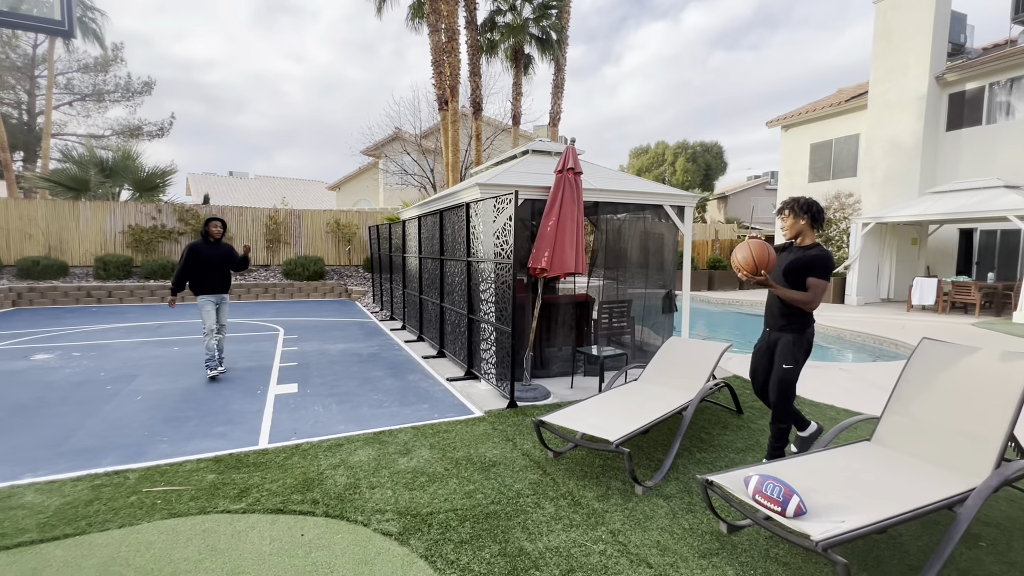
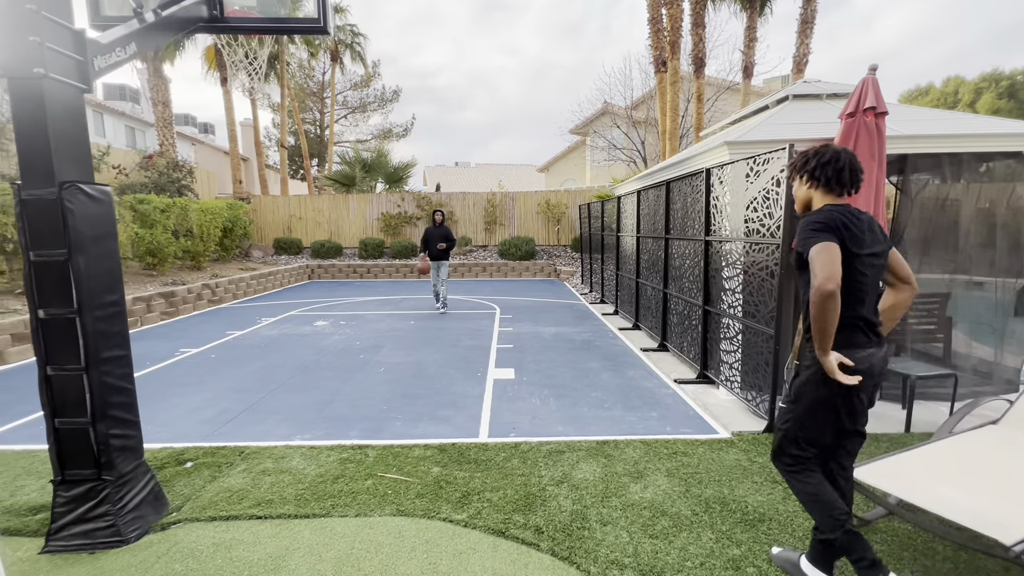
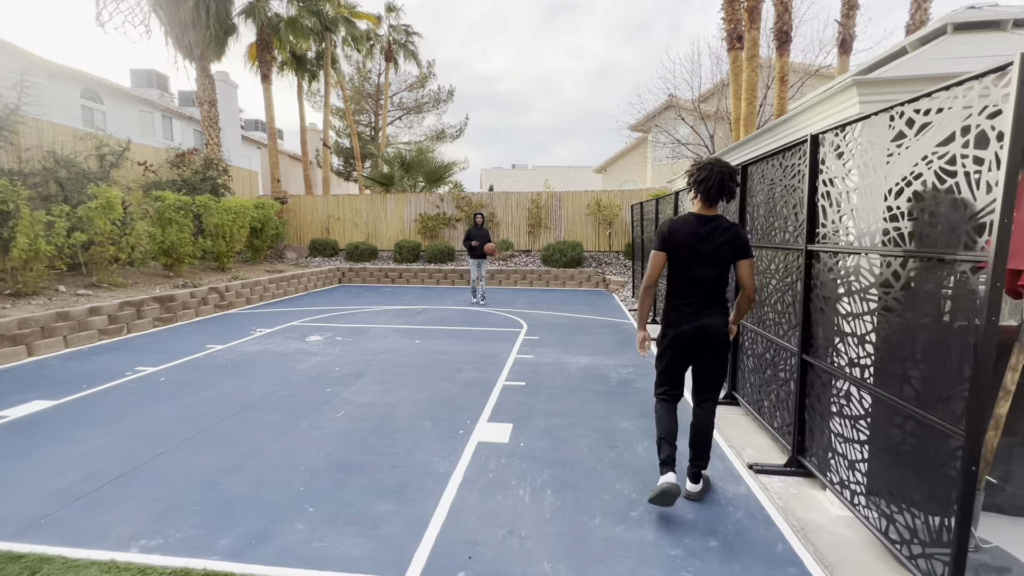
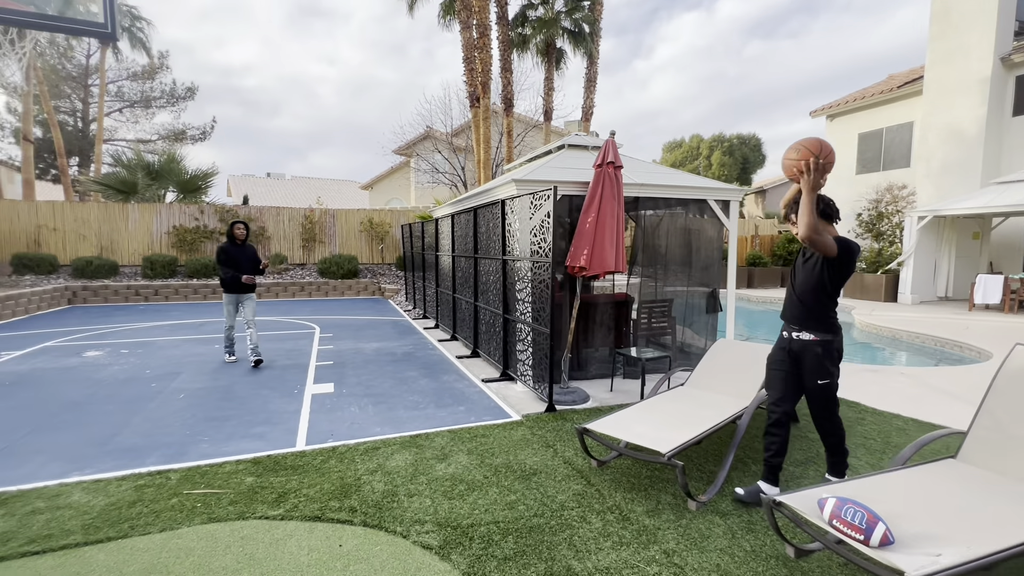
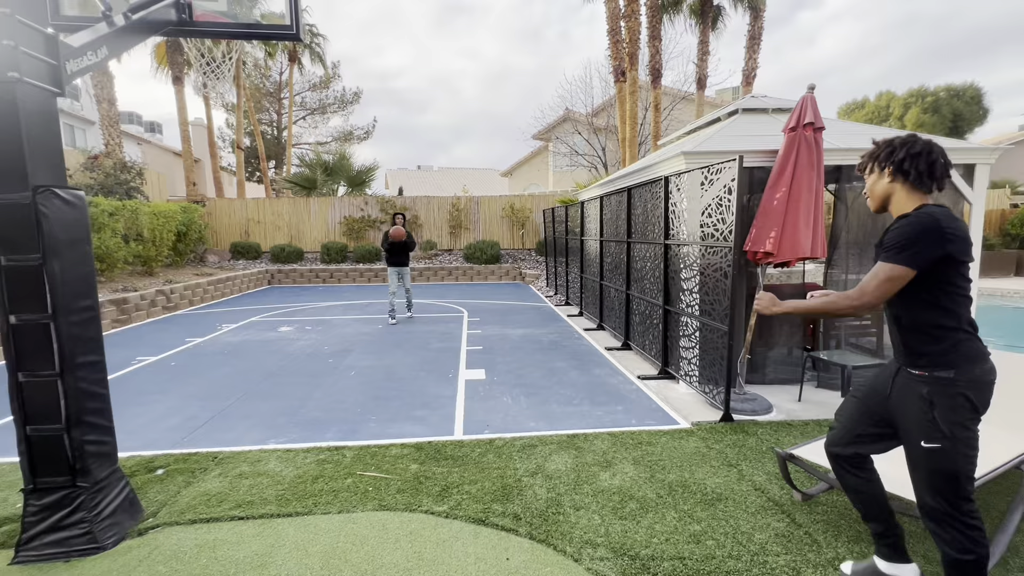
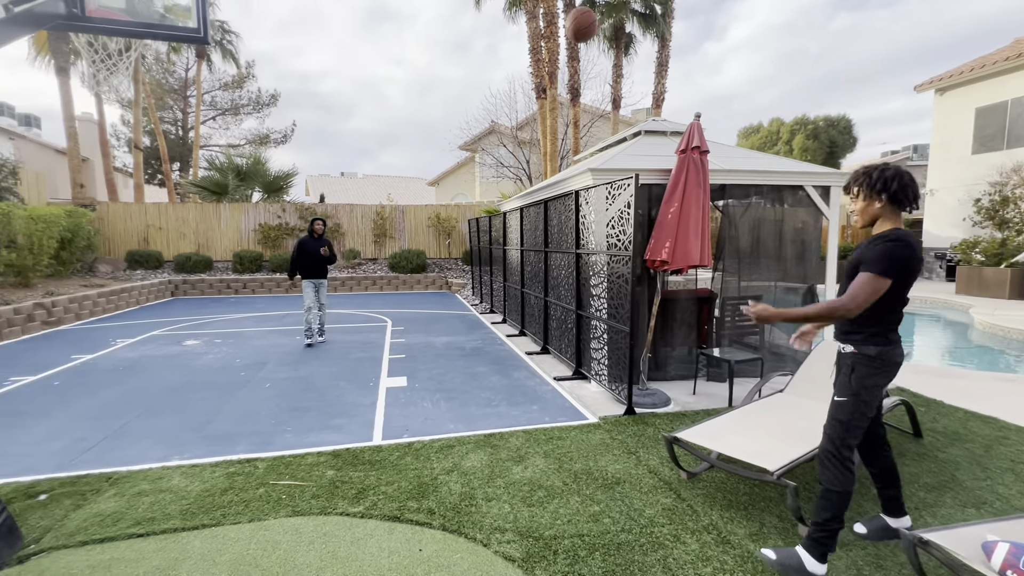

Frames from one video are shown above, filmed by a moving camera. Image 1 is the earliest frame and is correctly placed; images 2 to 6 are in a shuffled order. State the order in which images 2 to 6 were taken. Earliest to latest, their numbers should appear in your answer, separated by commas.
4, 6, 5, 2, 3
